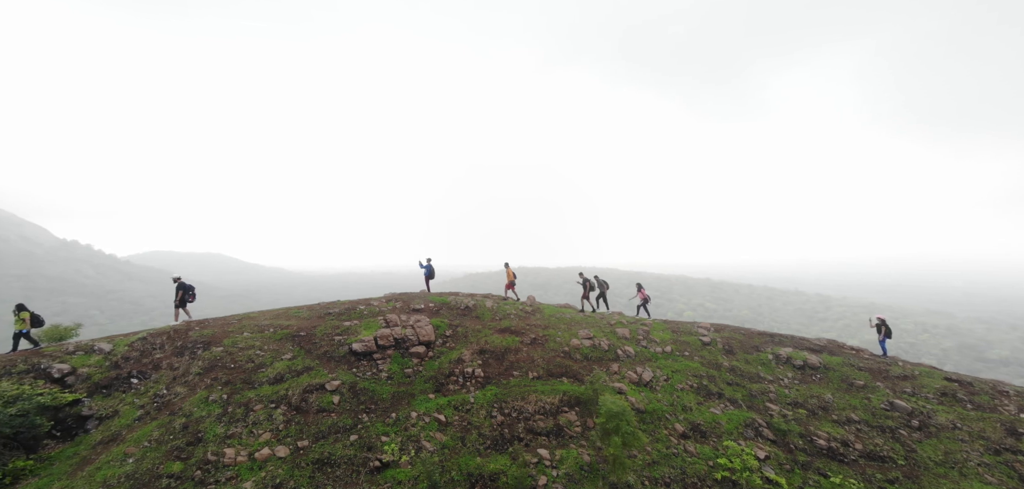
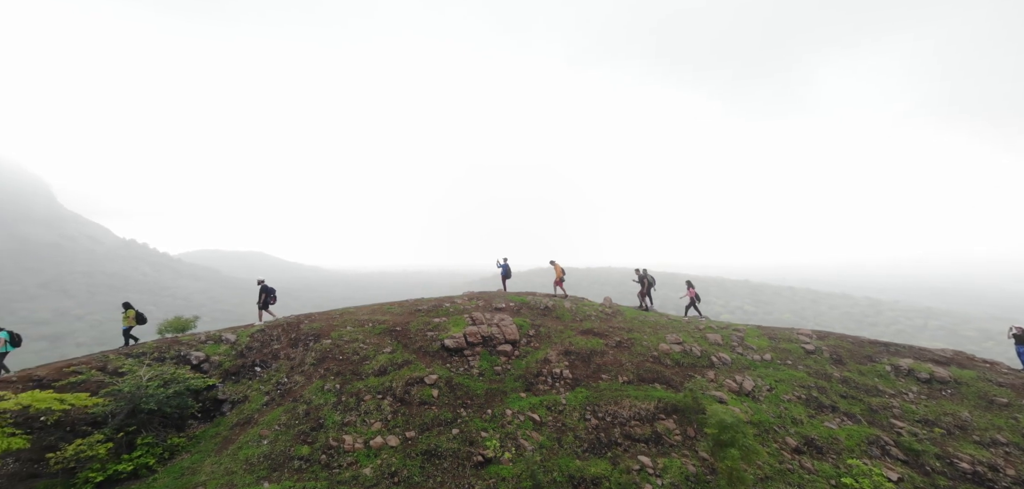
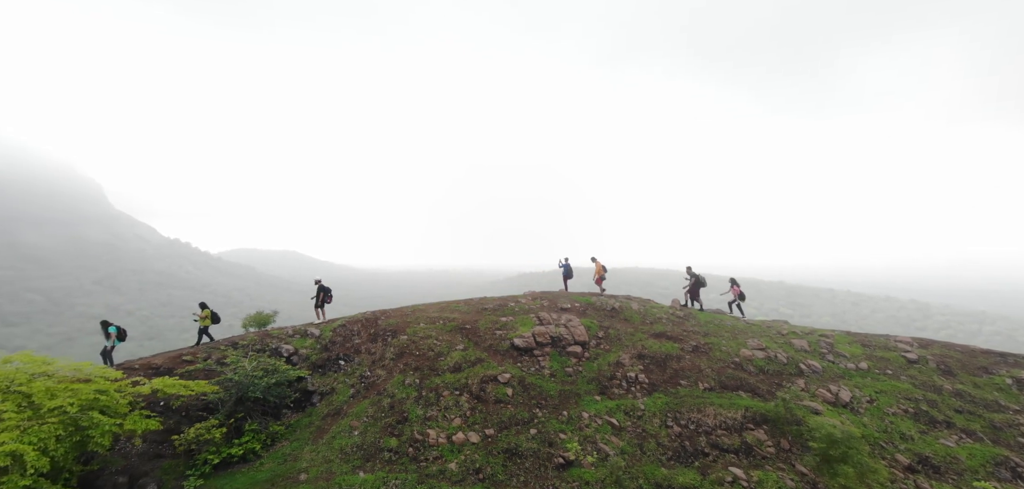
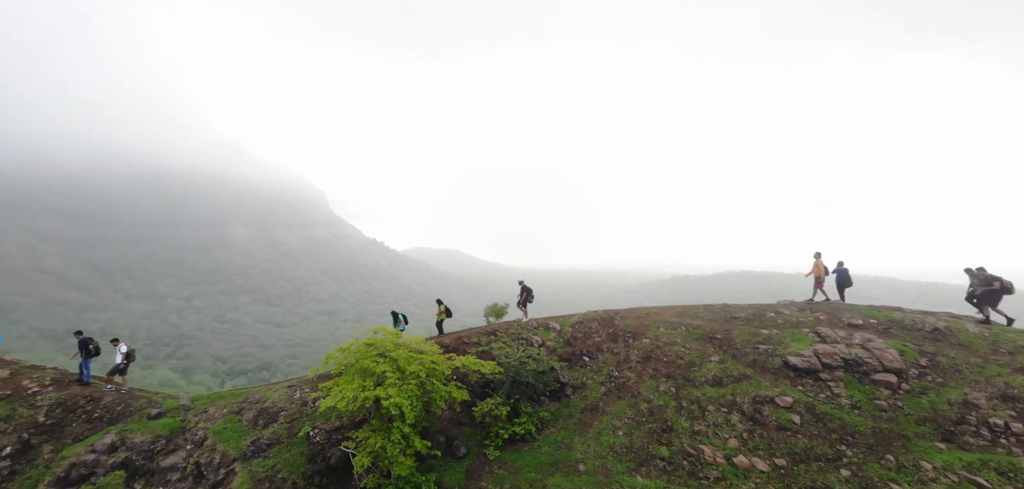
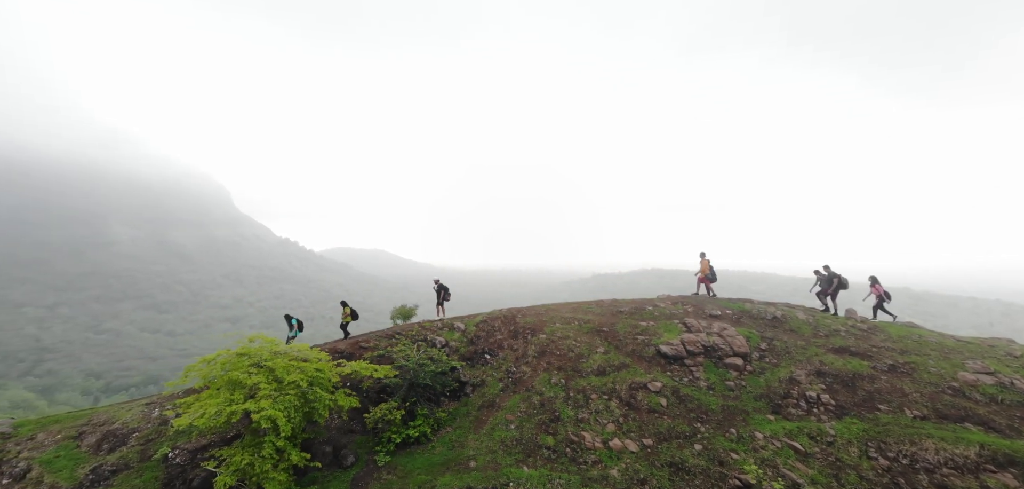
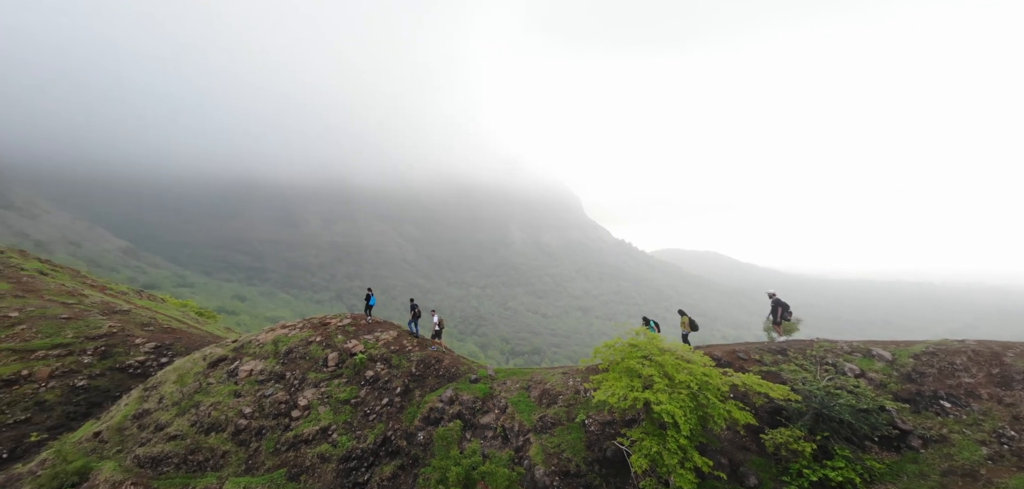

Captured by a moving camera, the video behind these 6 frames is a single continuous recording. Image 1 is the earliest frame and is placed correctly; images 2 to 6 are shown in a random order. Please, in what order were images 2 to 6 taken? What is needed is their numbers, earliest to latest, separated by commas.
2, 3, 5, 4, 6
